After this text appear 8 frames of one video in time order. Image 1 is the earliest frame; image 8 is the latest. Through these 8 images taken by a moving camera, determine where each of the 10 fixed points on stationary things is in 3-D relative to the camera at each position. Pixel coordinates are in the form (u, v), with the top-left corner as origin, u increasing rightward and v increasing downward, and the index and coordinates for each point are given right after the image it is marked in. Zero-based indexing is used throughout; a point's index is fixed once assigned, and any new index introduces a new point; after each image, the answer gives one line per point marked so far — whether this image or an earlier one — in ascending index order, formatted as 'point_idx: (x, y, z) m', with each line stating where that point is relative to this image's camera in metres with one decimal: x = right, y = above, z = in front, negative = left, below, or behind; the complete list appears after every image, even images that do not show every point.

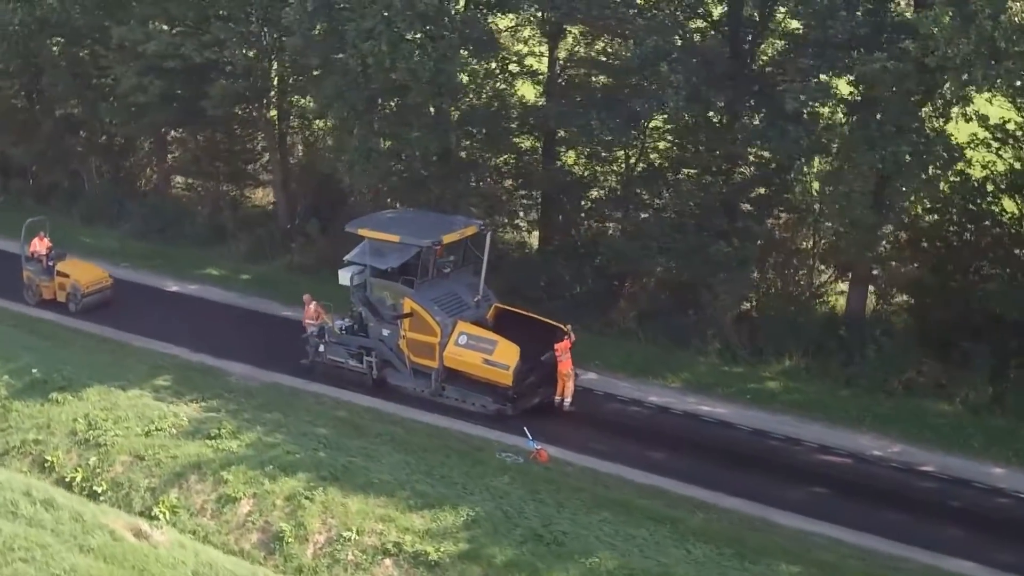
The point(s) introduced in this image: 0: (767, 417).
0: (+4.0, -2.0, +17.8) m
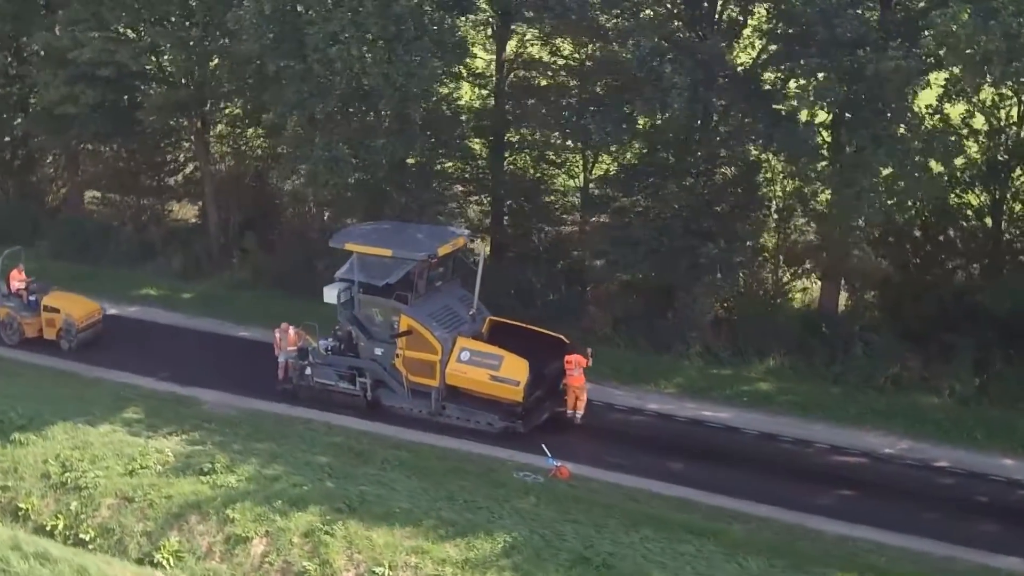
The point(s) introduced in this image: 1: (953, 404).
0: (+4.0, -2.0, +17.6) m
1: (+7.0, -1.8, +18.4) m
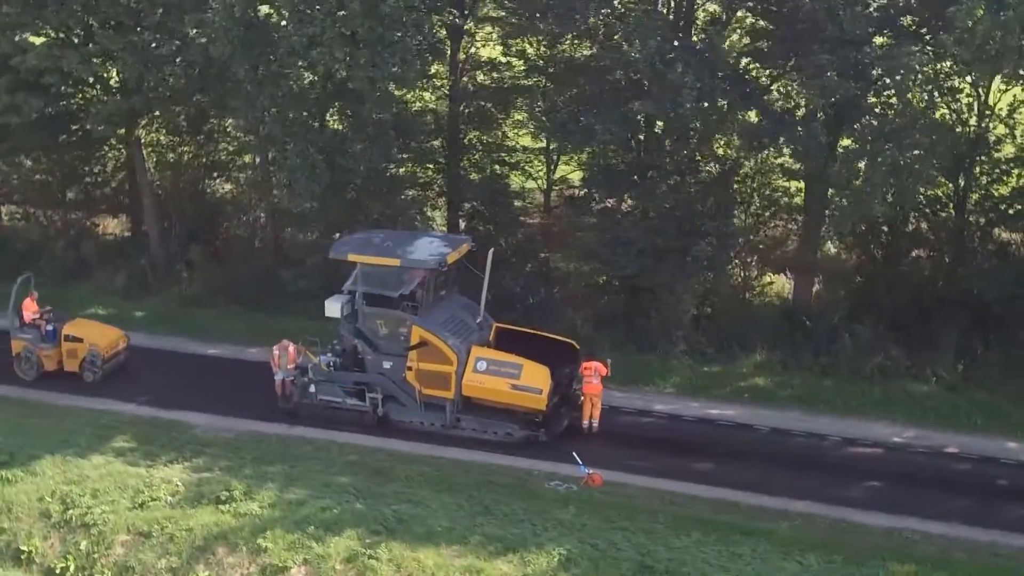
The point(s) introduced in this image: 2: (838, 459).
0: (+4.1, -2.0, +17.8) m
1: (+7.0, -1.7, +18.9) m
2: (+4.6, -2.4, +16.3) m
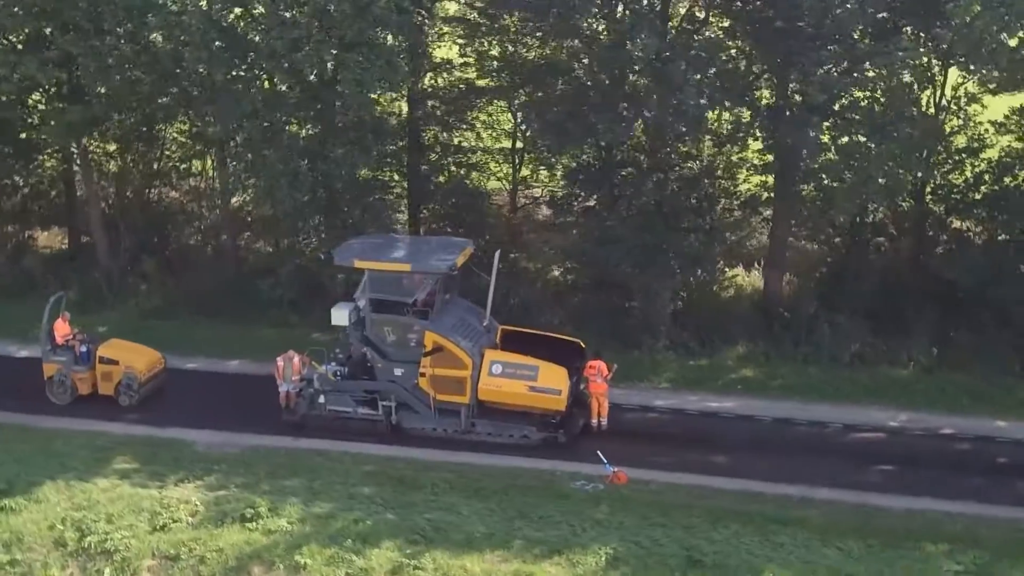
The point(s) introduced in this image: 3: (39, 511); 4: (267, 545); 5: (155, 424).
0: (+4.1, -1.8, +18.2) m
1: (+6.9, -1.5, +19.6) m
2: (+4.8, -2.3, +16.7) m
3: (-6.0, -2.8, +14.7) m
4: (-2.9, -3.1, +13.9) m
5: (-5.4, -2.1, +17.4) m
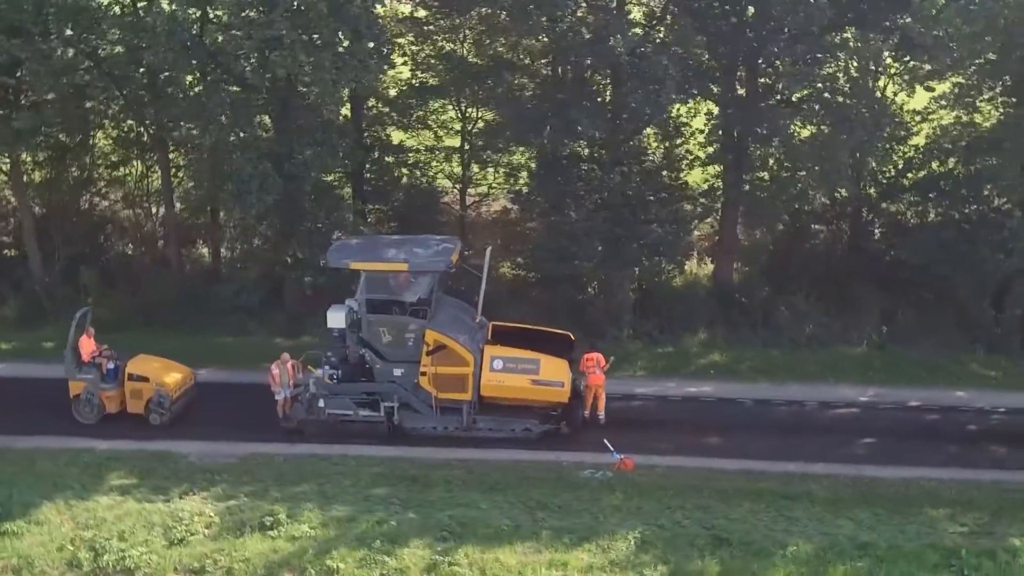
0: (+3.9, -1.6, +18.8) m
1: (+6.5, -1.1, +20.6) m
2: (+4.7, -2.0, +17.5) m
3: (-5.7, -3.0, +14.2) m
4: (-2.6, -3.1, +13.7) m
5: (-5.5, -2.2, +16.9) m
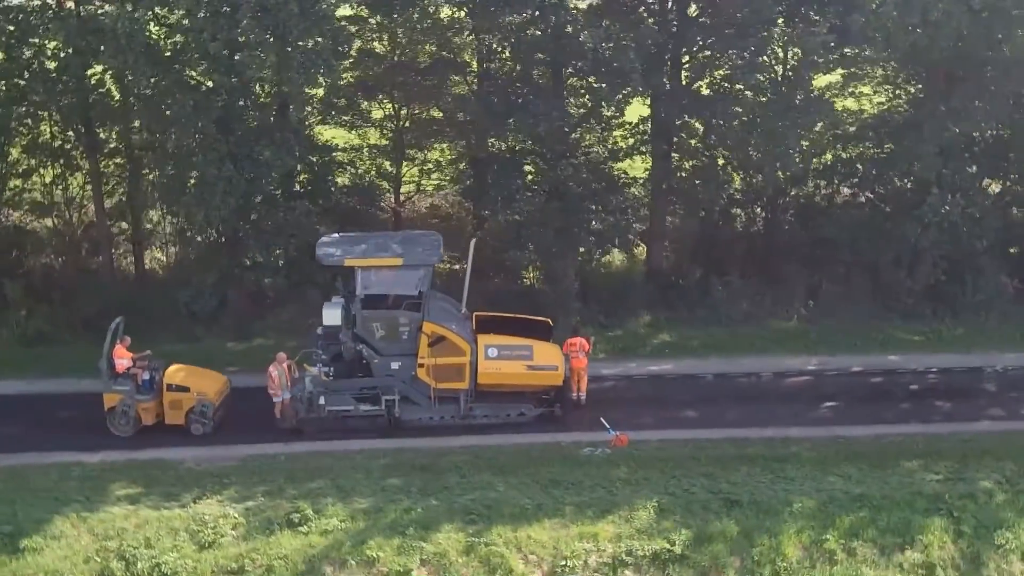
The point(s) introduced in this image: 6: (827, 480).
0: (+3.4, -1.3, +19.9) m
1: (+5.6, -0.7, +22.1) m
2: (+4.4, -1.7, +18.8) m
3: (-5.4, -3.1, +13.9) m
4: (-2.2, -3.1, +13.9) m
5: (-5.6, -2.3, +16.7) m
6: (+4.2, -2.6, +15.4) m
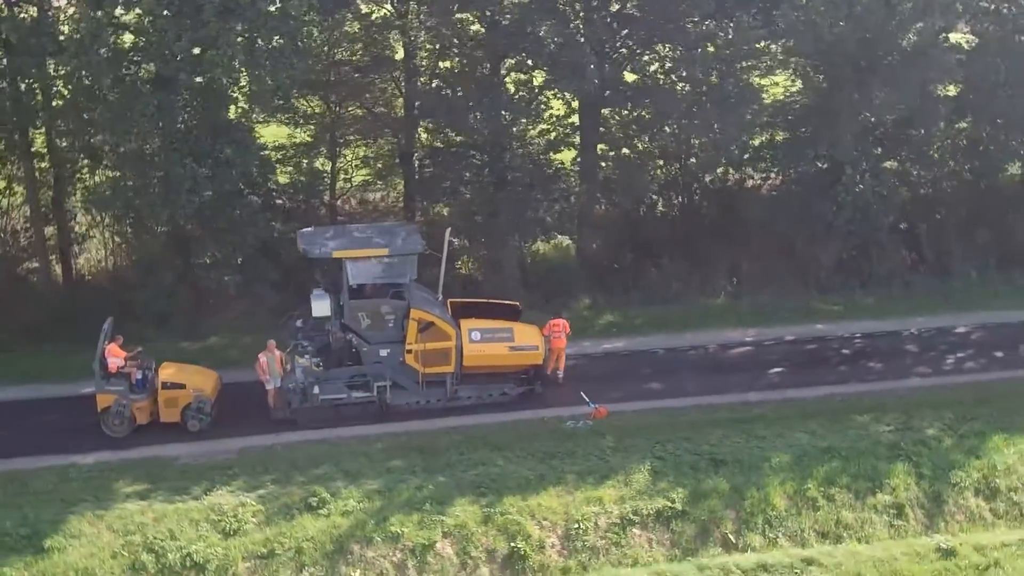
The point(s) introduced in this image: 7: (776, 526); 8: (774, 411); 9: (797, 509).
0: (+2.6, -0.9, +21.2) m
1: (+4.5, -0.2, +23.6) m
2: (+3.8, -1.3, +20.2) m
3: (-5.1, -3.1, +14.0) m
4: (-2.0, -3.0, +14.5) m
5: (-5.7, -2.3, +16.7) m
6: (+4.1, -2.2, +16.8) m
7: (+3.5, -3.1, +15.1) m
8: (+4.0, -1.9, +17.7) m
9: (+3.8, -2.9, +15.3) m
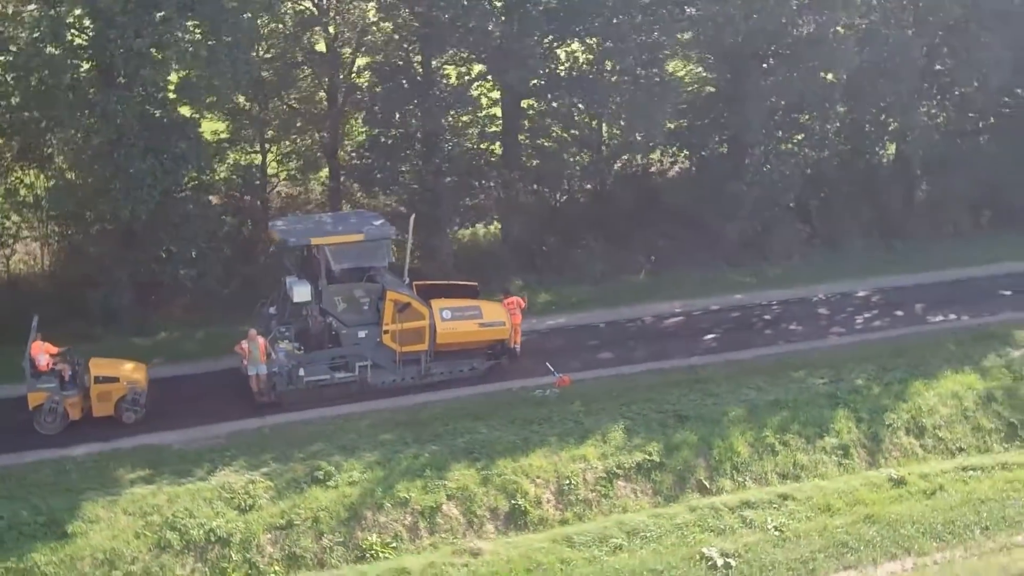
0: (+1.5, -0.5, +22.6) m
1: (+3.1, +0.3, +25.2) m
2: (+2.9, -0.8, +21.7) m
3: (-5.0, -3.0, +14.4) m
4: (-2.0, -2.7, +15.3) m
5: (-6.0, -2.2, +17.0) m
6: (+3.7, -1.7, +18.4) m
7: (+3.3, -2.6, +16.7) m
8: (+3.5, -1.4, +19.4) m
9: (+3.6, -2.4, +16.9) m
